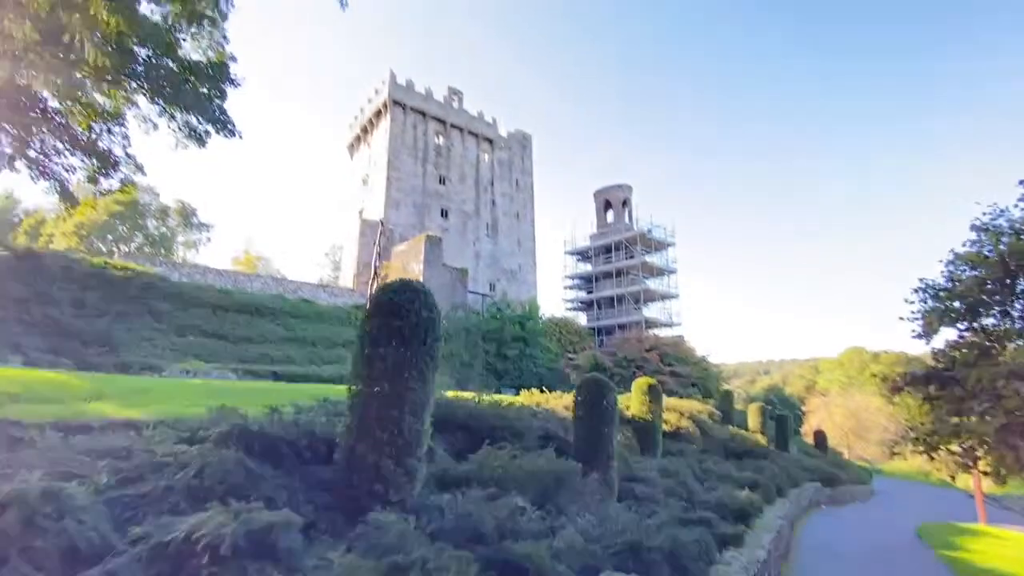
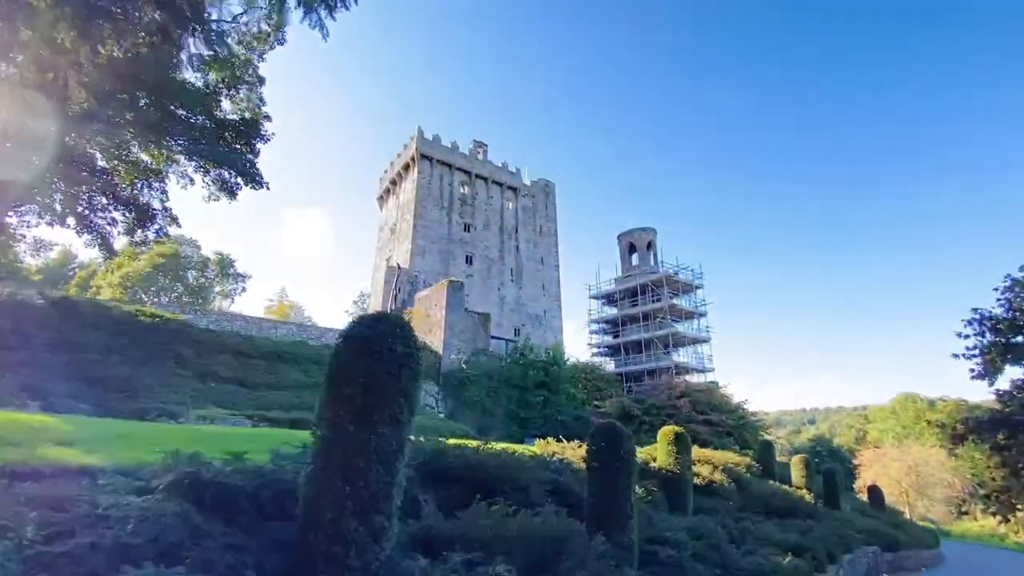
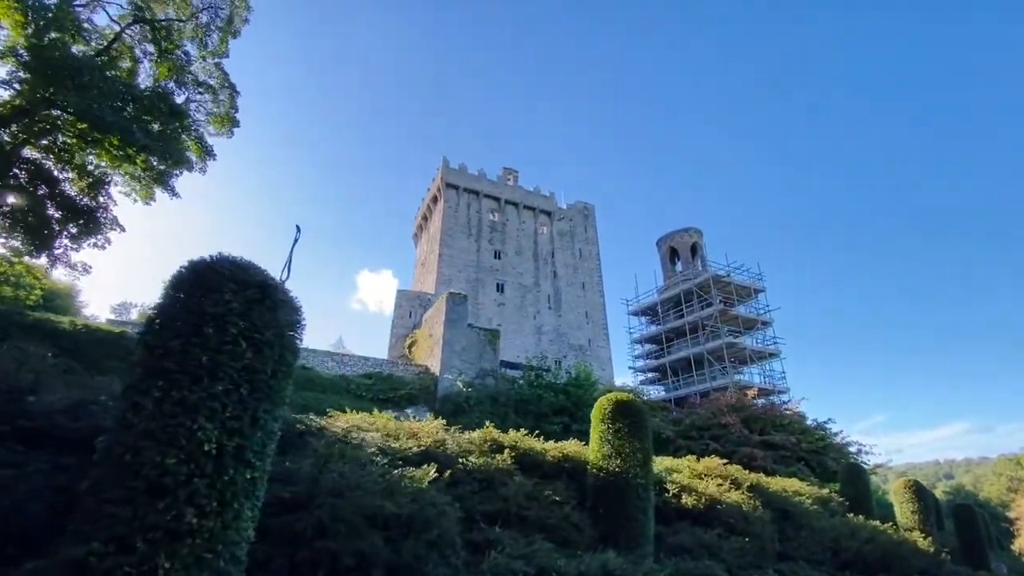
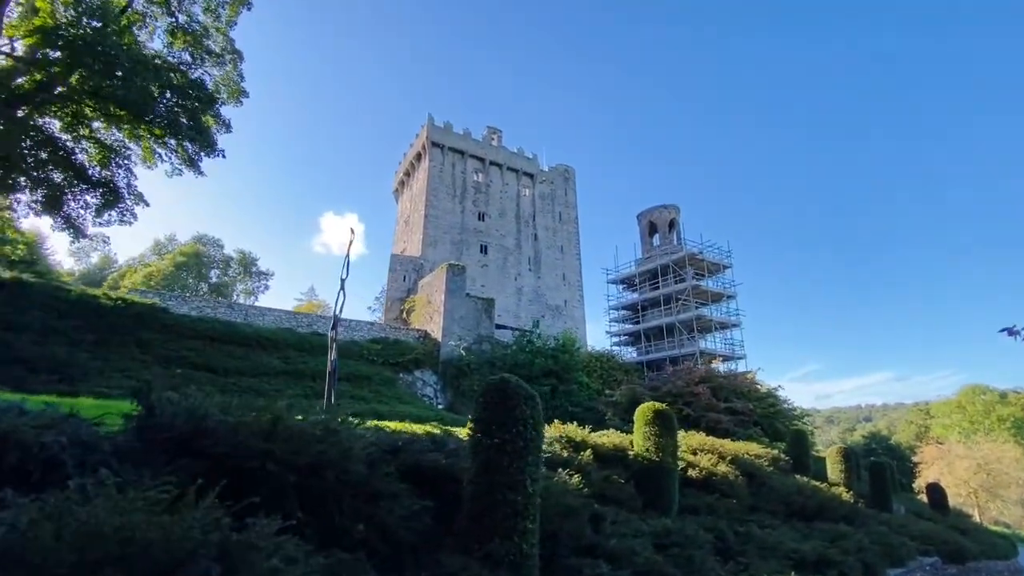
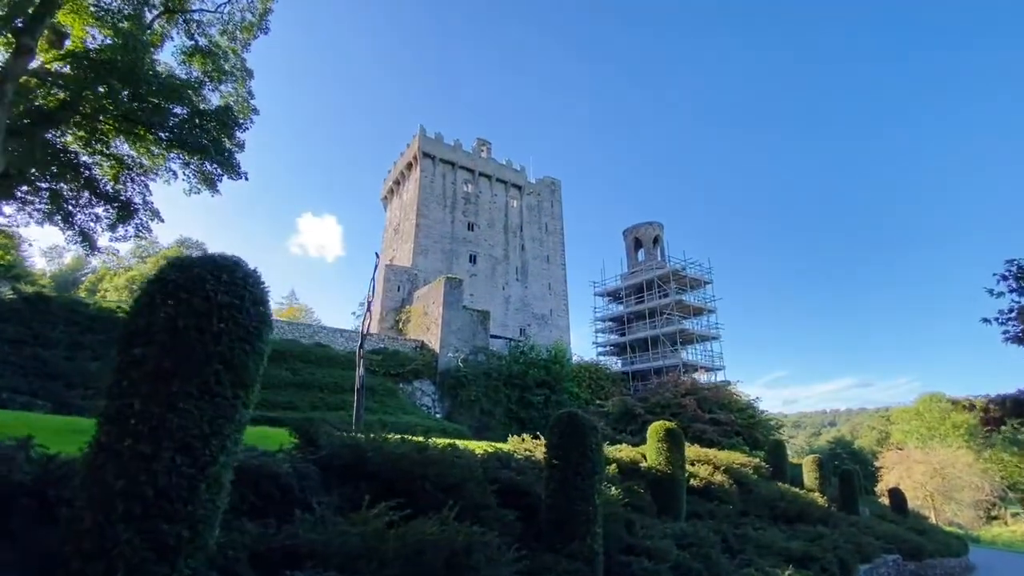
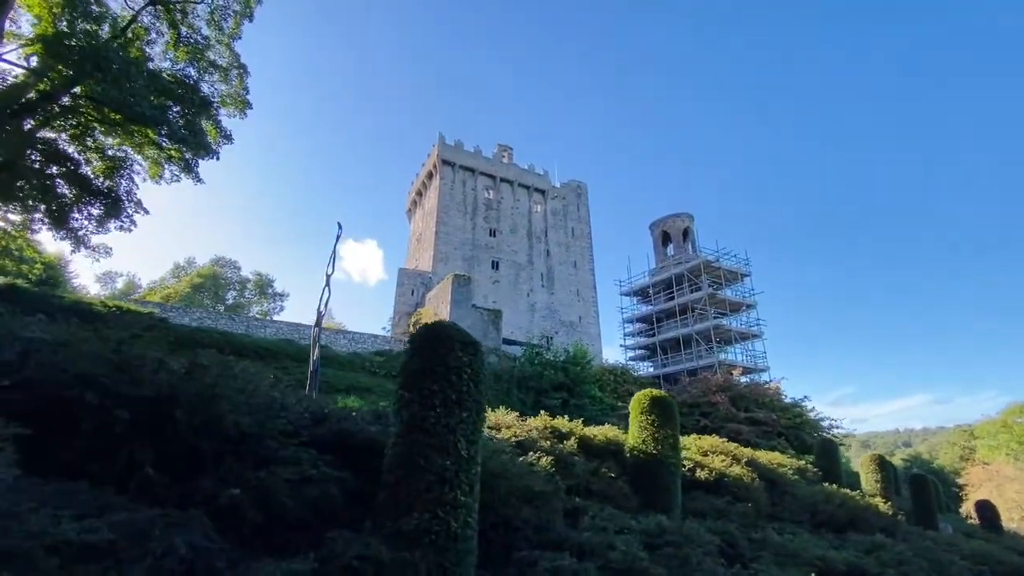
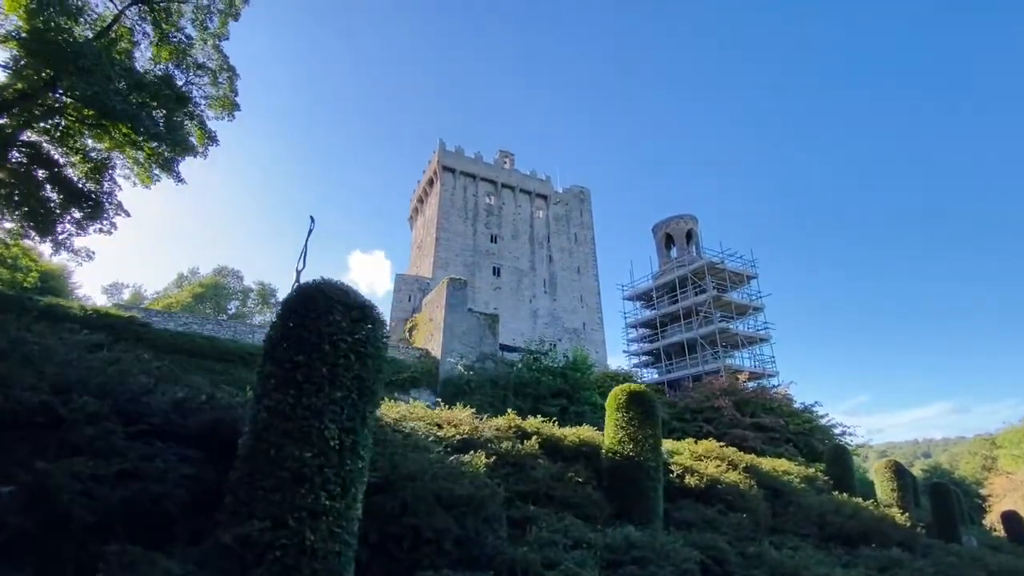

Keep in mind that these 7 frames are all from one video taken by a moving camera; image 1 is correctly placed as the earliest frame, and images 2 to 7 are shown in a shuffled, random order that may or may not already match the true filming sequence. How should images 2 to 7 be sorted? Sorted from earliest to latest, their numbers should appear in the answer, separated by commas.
2, 5, 4, 6, 7, 3
